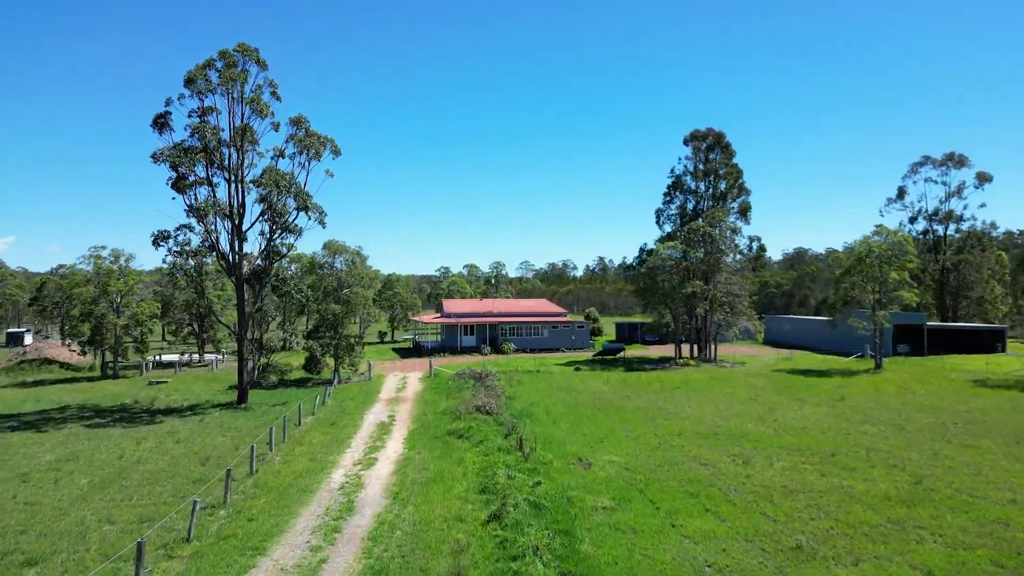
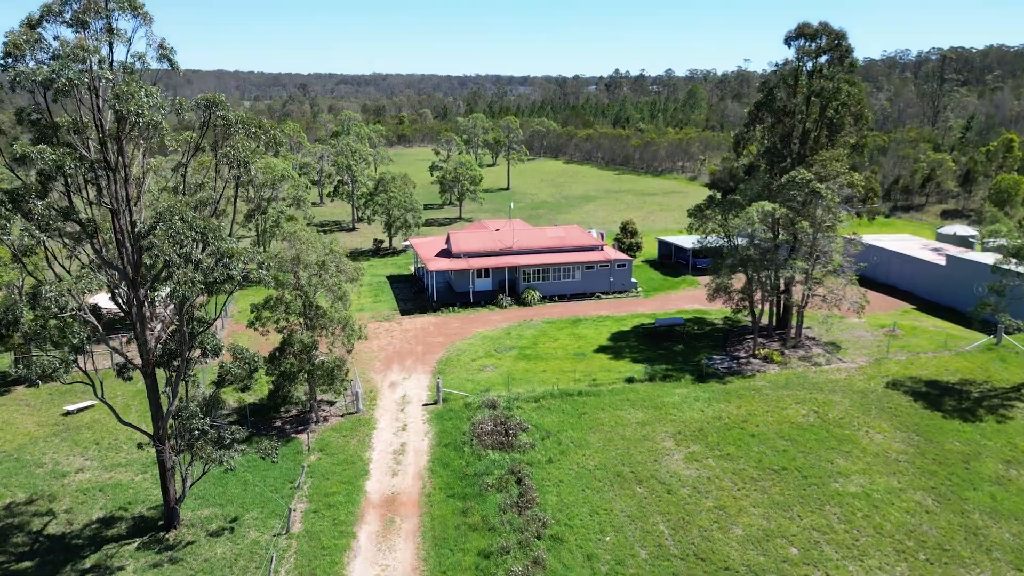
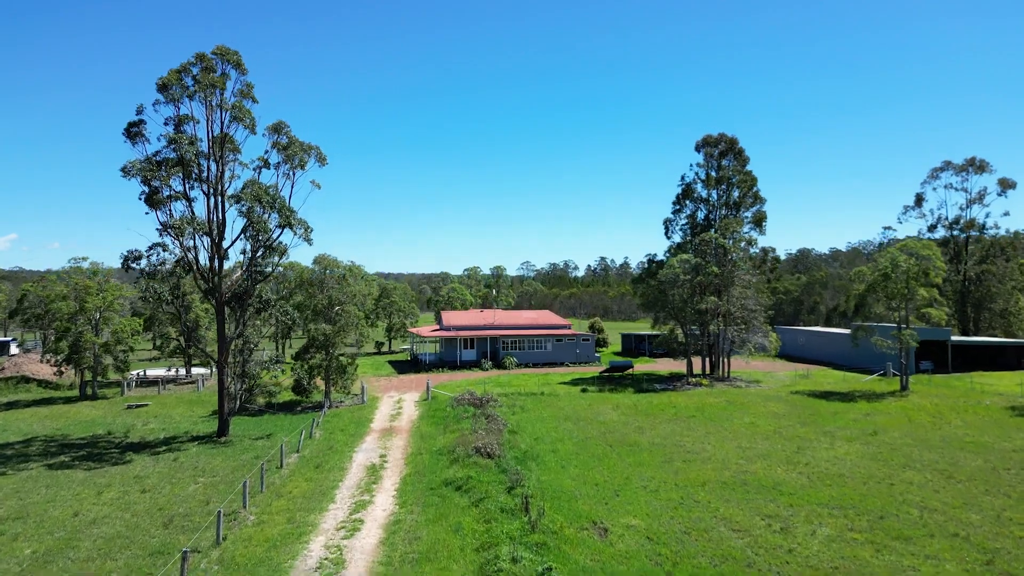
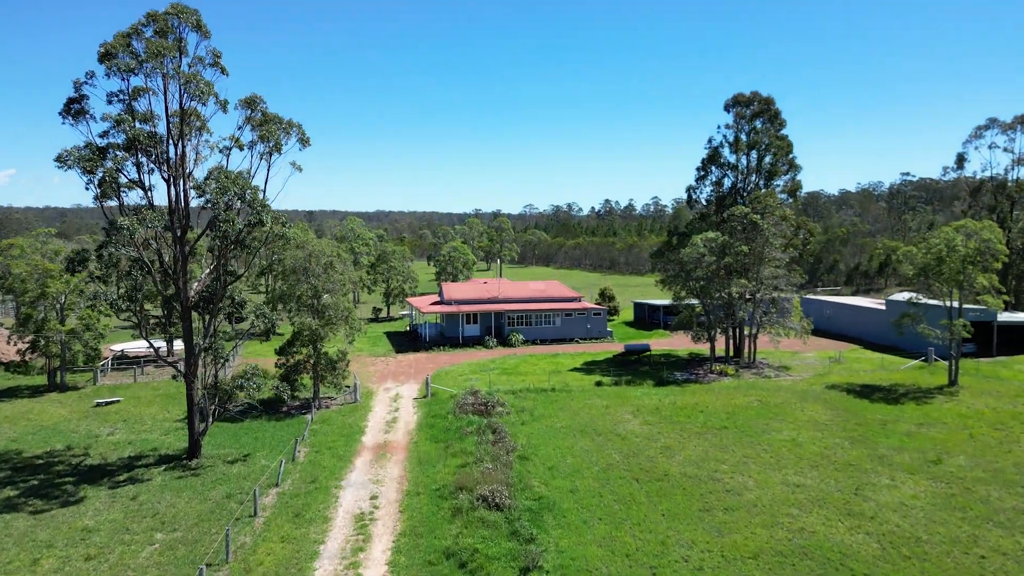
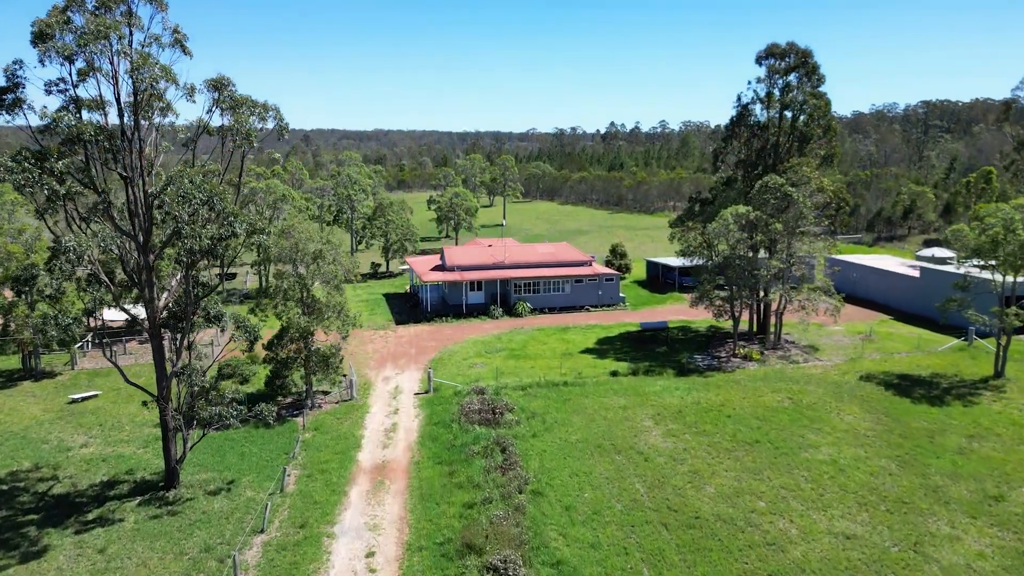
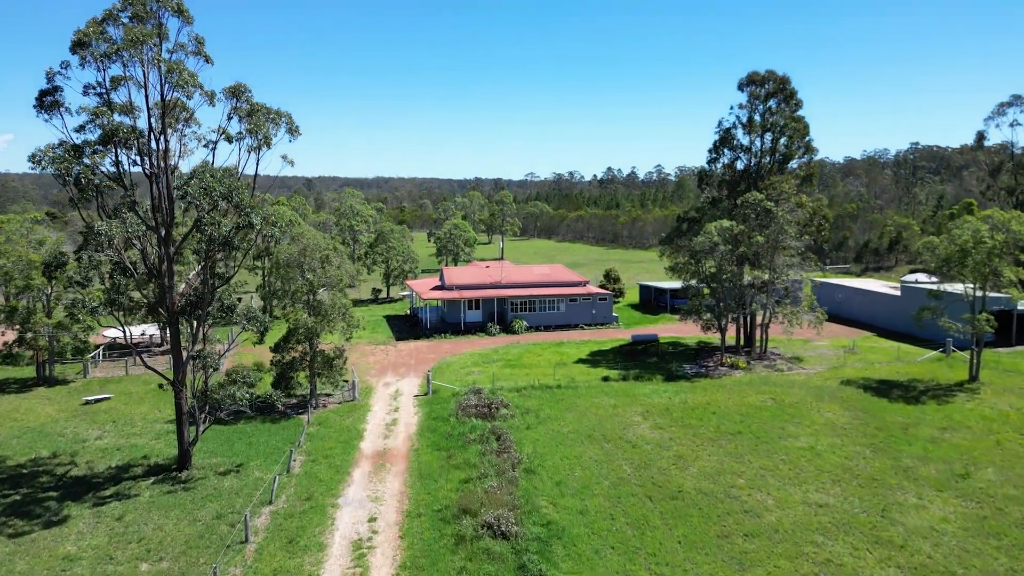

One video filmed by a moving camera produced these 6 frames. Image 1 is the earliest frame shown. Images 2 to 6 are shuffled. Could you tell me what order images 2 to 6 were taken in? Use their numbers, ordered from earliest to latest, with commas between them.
3, 4, 6, 5, 2
